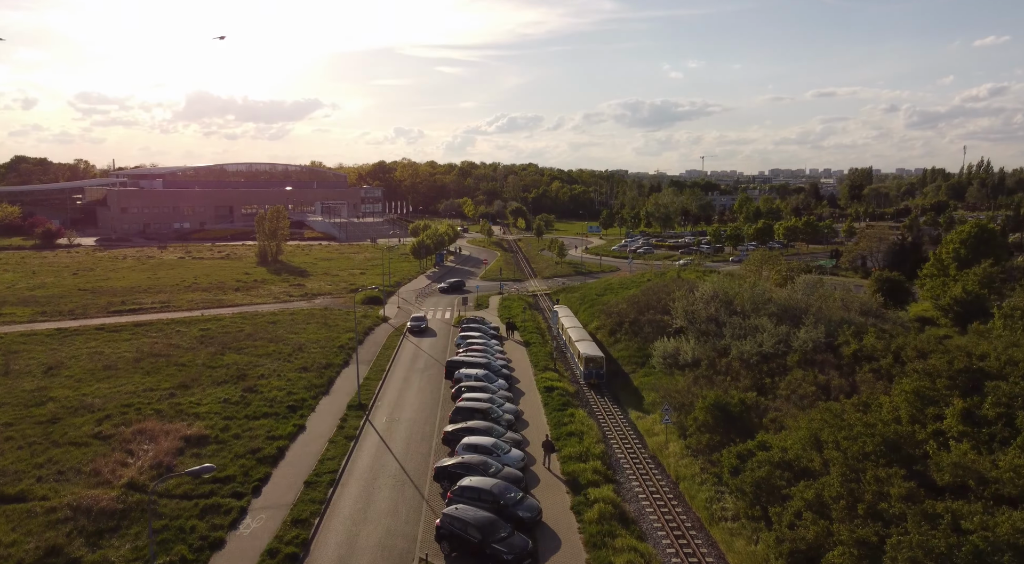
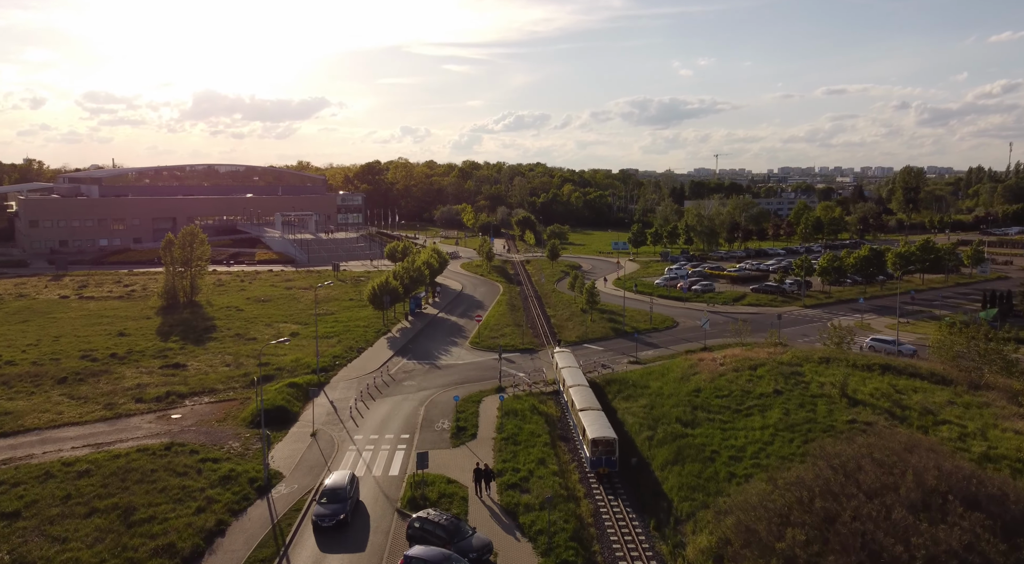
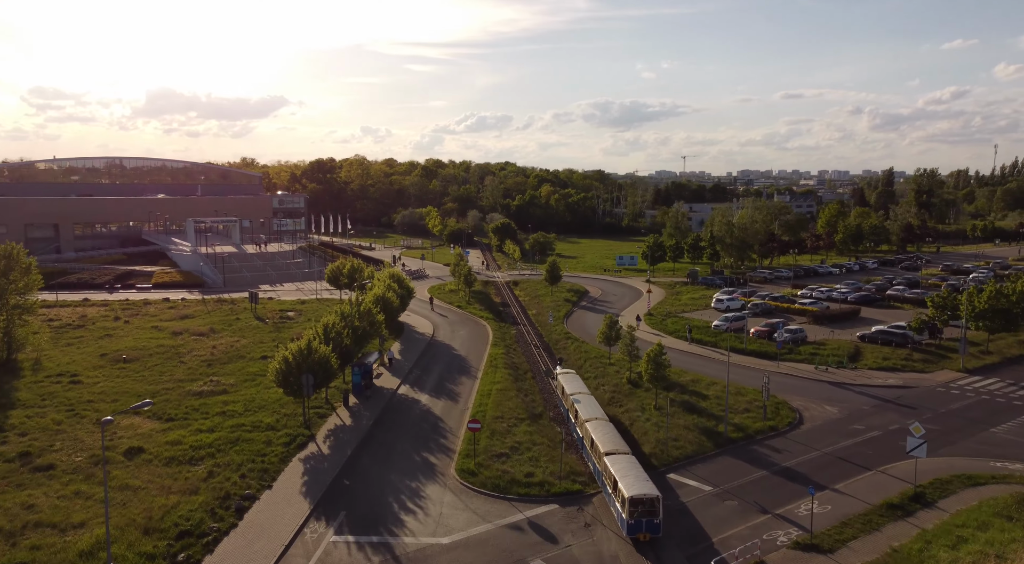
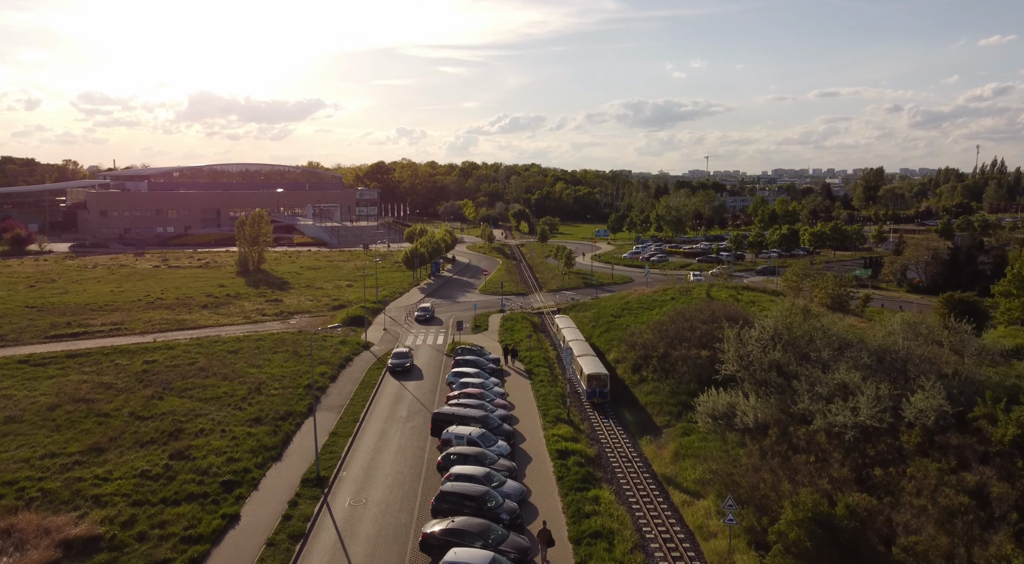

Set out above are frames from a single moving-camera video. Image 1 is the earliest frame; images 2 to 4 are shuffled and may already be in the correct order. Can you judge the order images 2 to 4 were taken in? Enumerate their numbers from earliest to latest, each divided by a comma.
4, 2, 3
